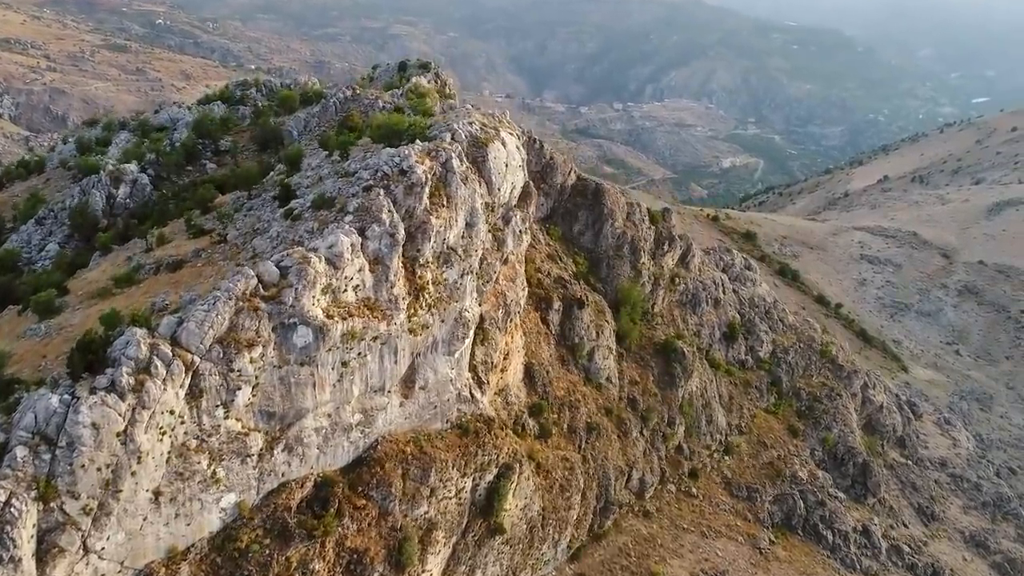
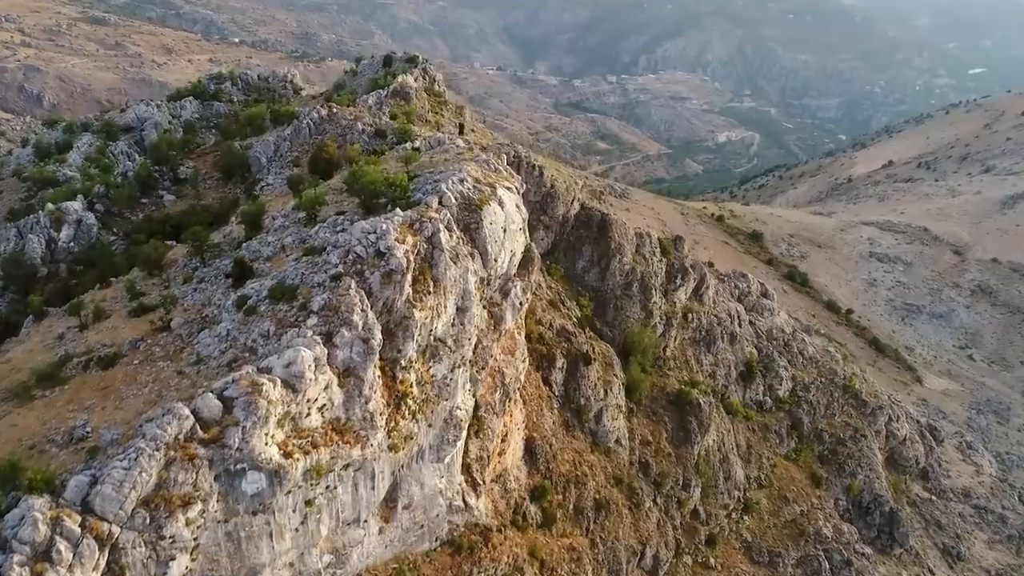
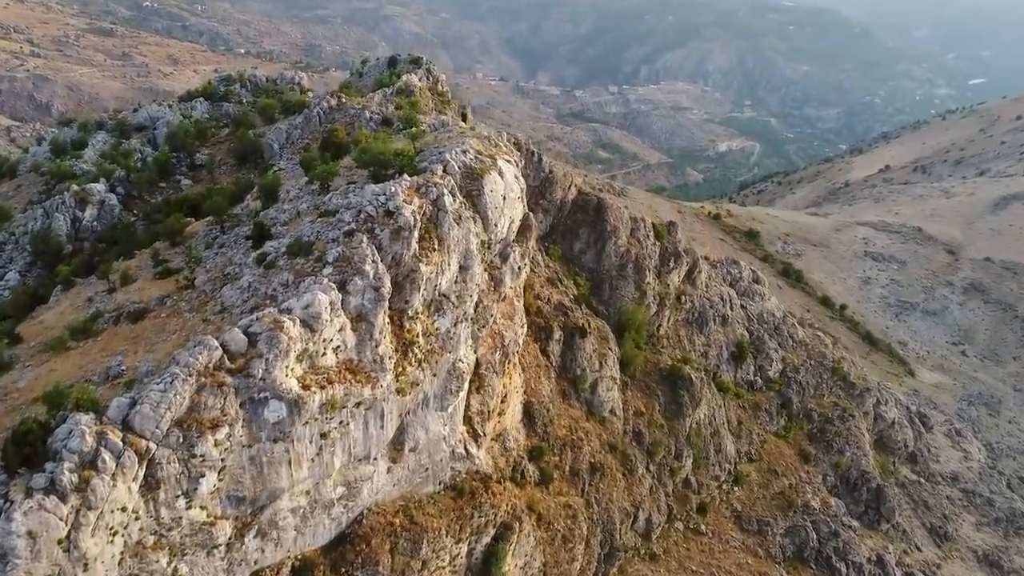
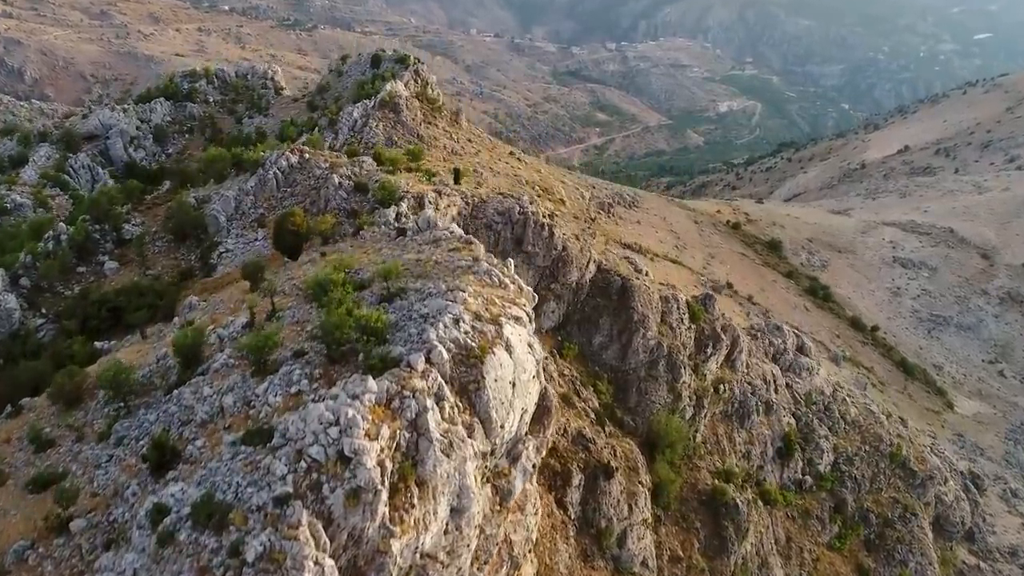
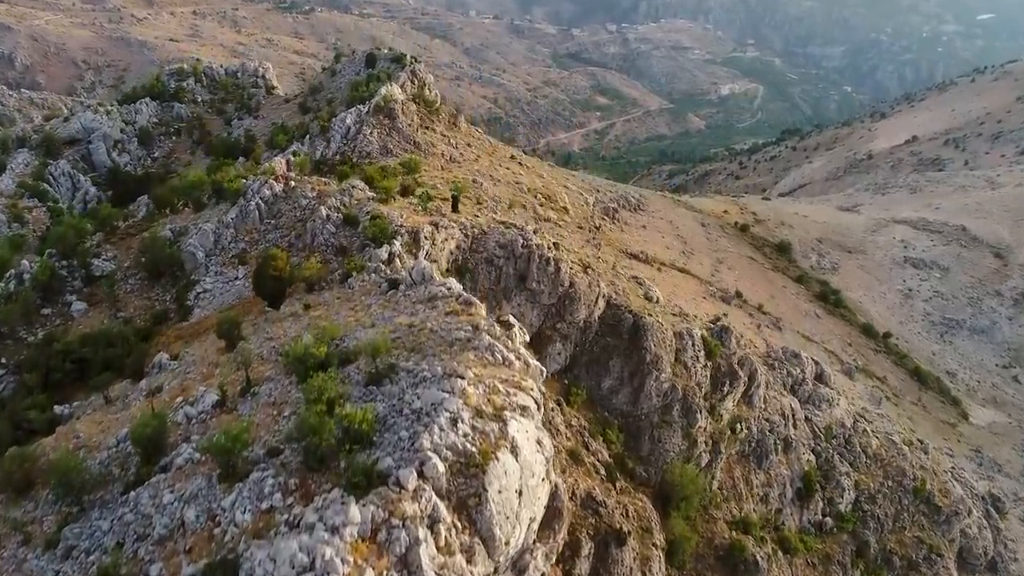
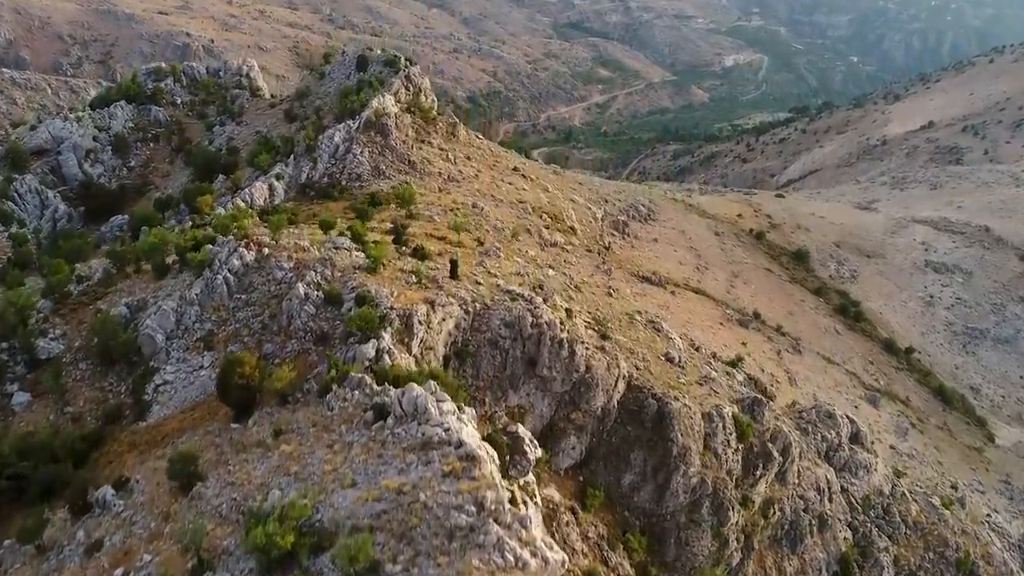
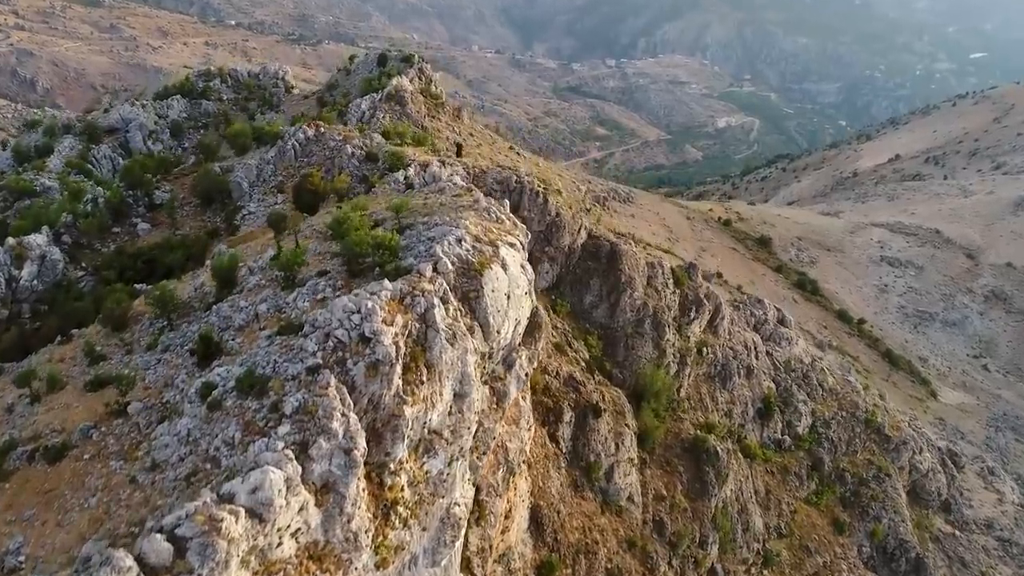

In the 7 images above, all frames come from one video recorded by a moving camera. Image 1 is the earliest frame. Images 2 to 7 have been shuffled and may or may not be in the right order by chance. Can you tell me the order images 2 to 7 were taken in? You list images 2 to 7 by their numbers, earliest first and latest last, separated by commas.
3, 2, 7, 4, 5, 6
